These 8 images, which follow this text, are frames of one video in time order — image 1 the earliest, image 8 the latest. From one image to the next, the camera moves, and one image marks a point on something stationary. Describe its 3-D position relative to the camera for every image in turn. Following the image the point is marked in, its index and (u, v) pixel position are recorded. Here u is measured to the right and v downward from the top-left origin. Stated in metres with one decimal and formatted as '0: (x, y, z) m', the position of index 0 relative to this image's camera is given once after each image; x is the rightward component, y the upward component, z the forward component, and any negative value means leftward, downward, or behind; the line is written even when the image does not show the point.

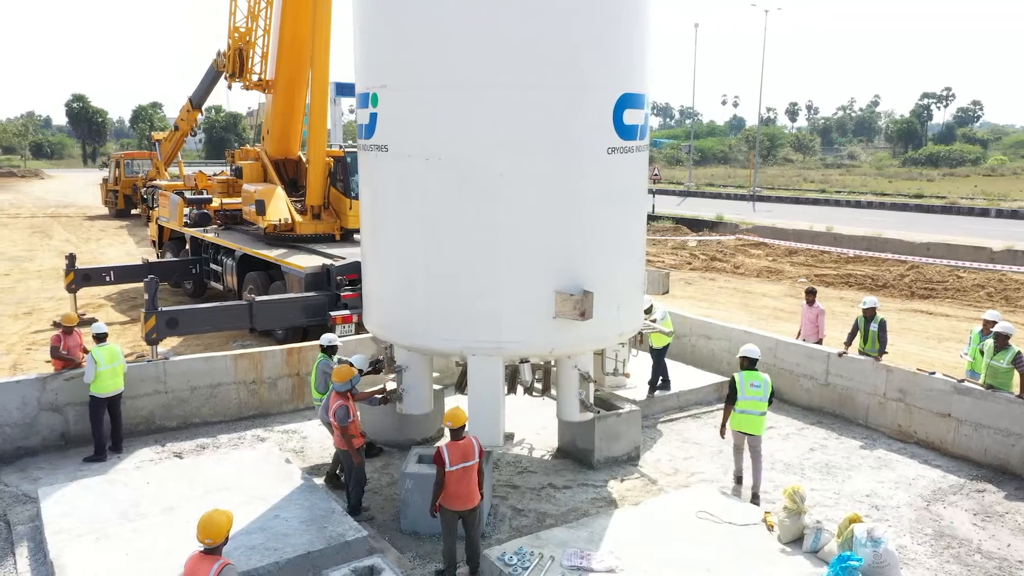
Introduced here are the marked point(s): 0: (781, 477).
0: (+2.7, -1.9, +8.0) m
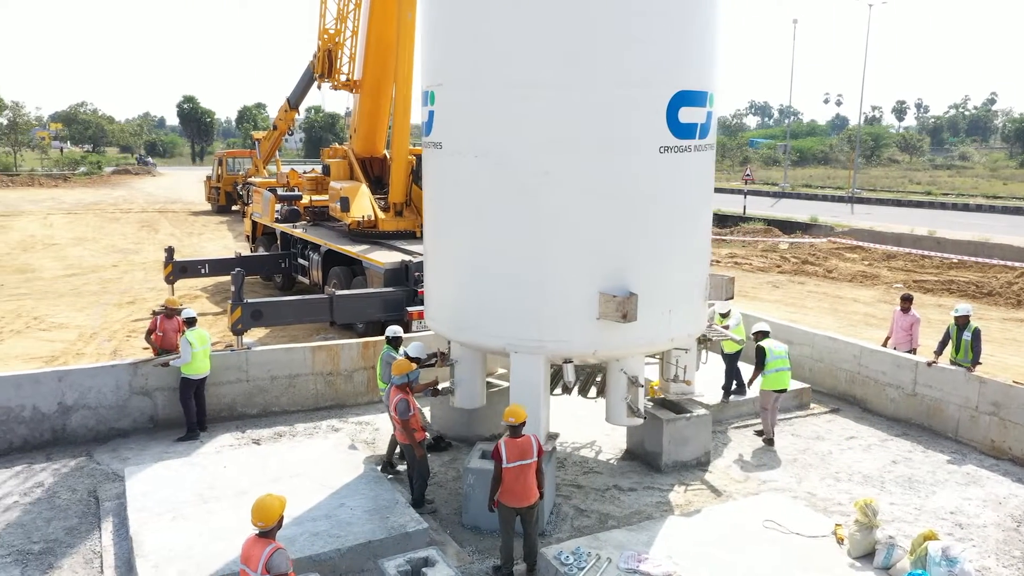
0: (+3.4, -2.0, +7.6) m
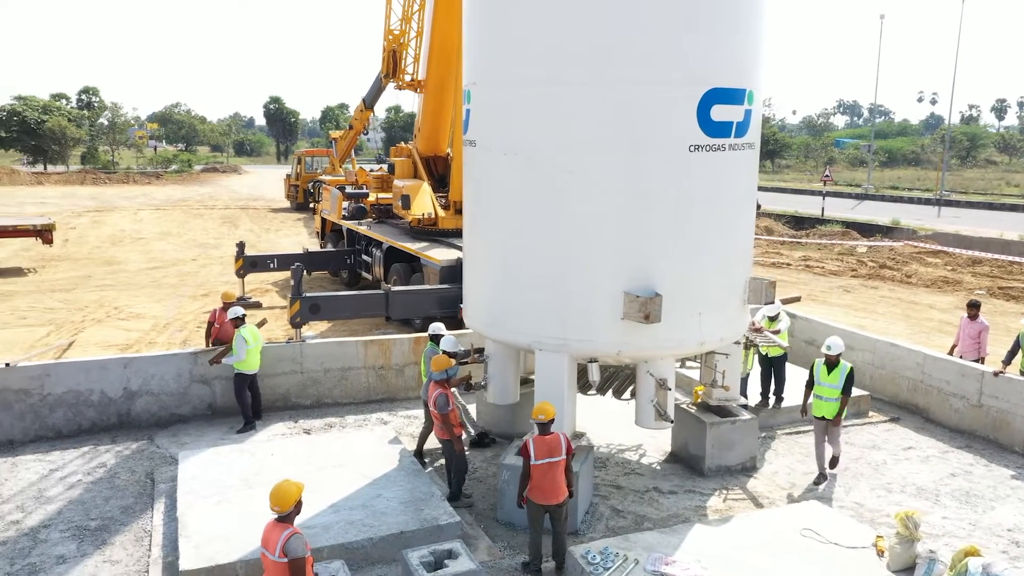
0: (+3.7, -2.0, +7.3) m
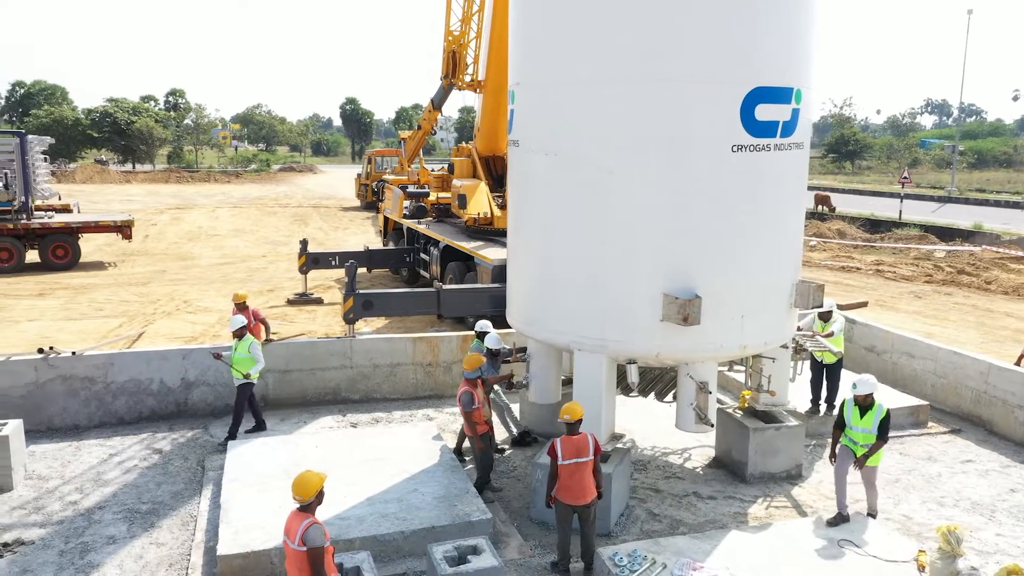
0: (+4.1, -2.1, +7.0) m
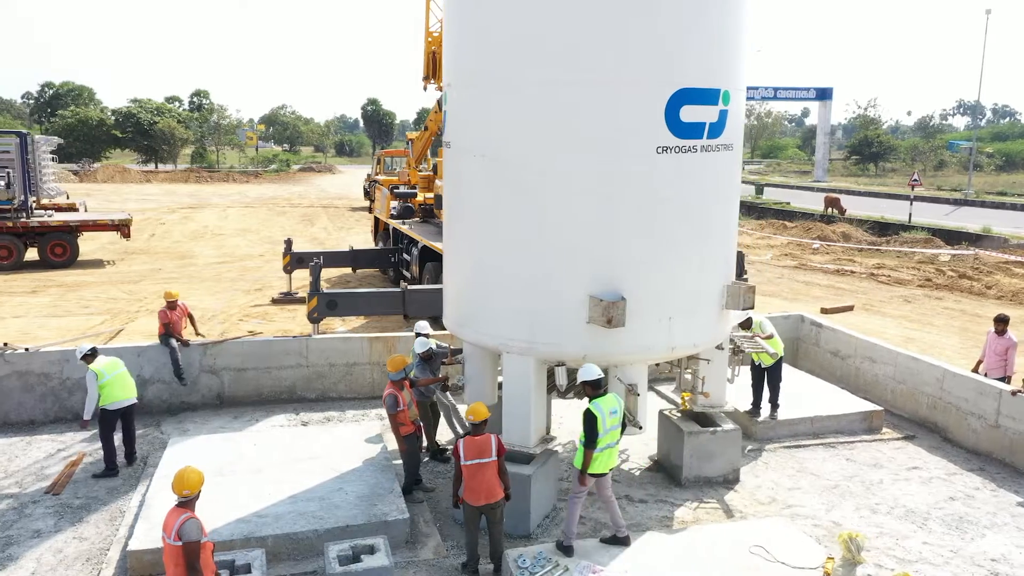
0: (+3.4, -2.1, +6.9) m
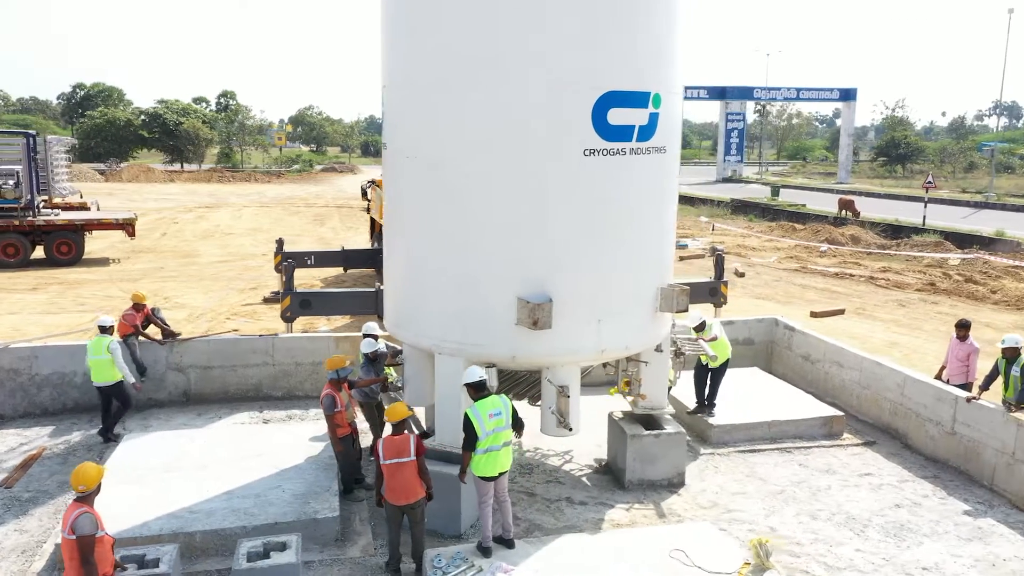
0: (+2.8, -2.1, +6.9) m
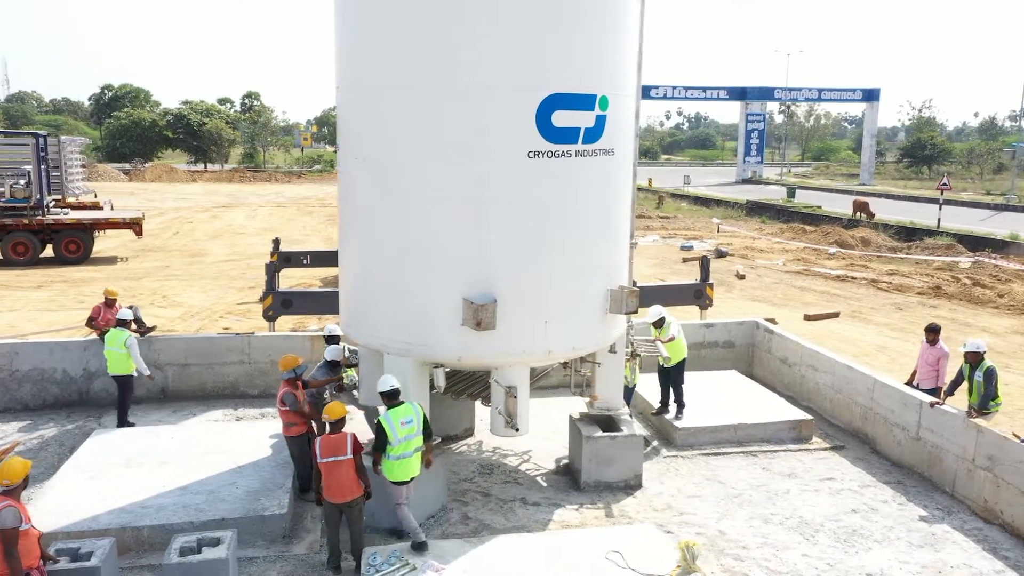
0: (+2.3, -2.2, +6.8) m
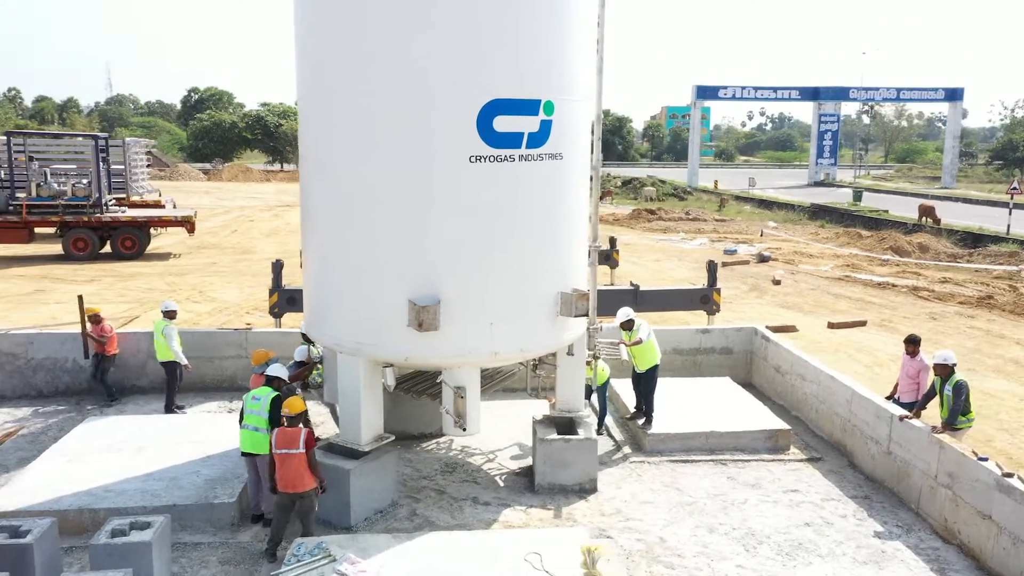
0: (+1.8, -2.2, +6.8) m
